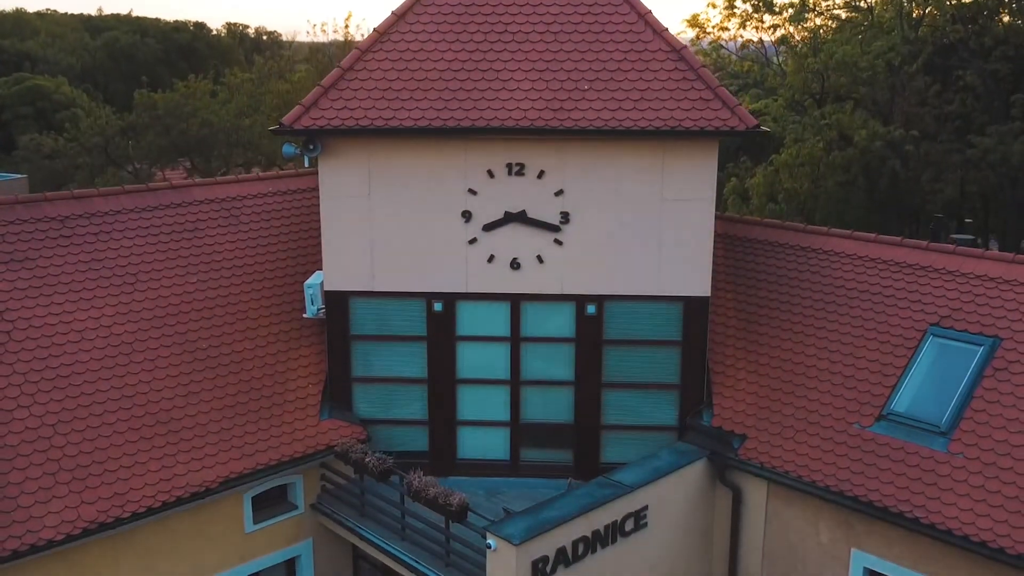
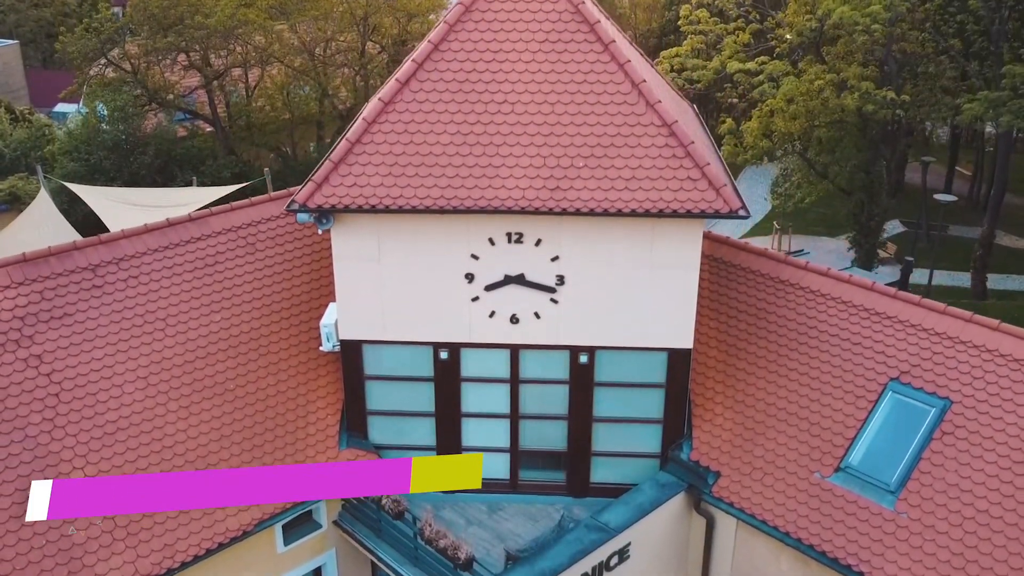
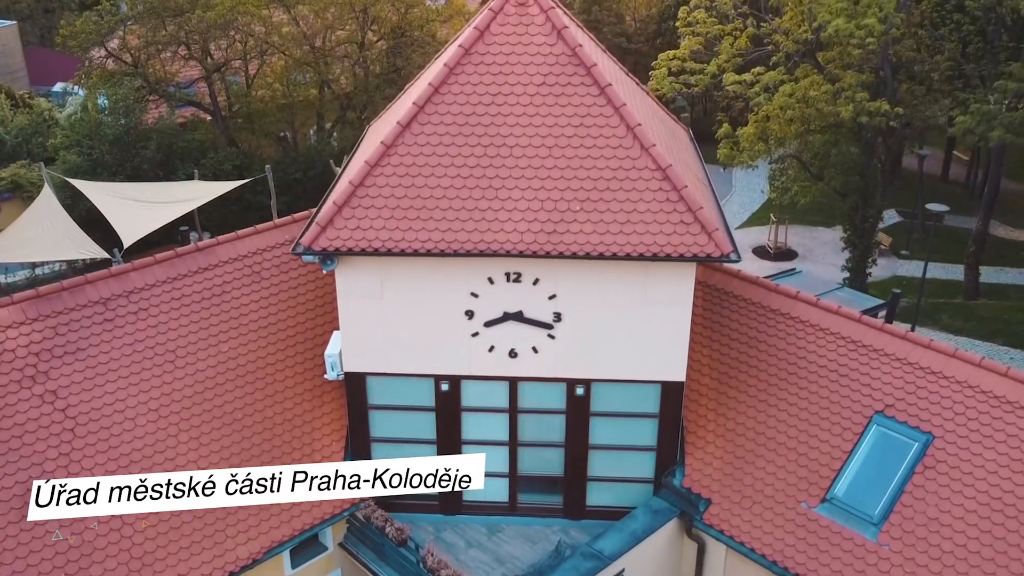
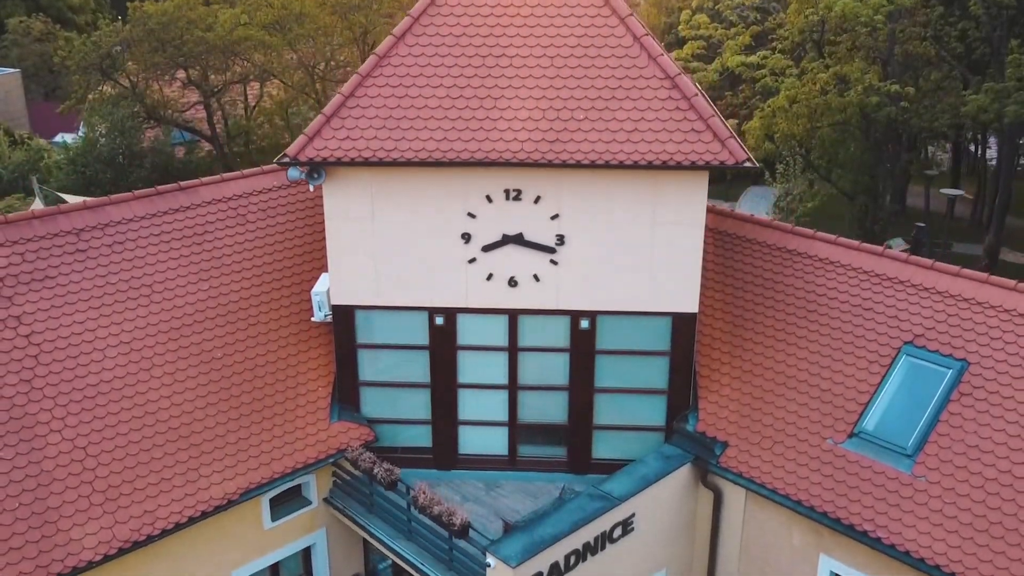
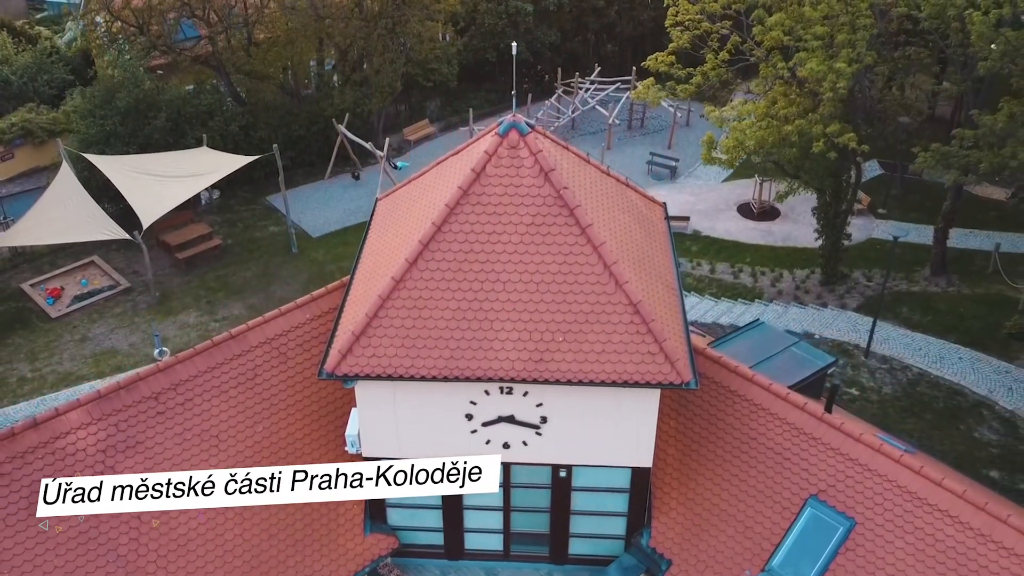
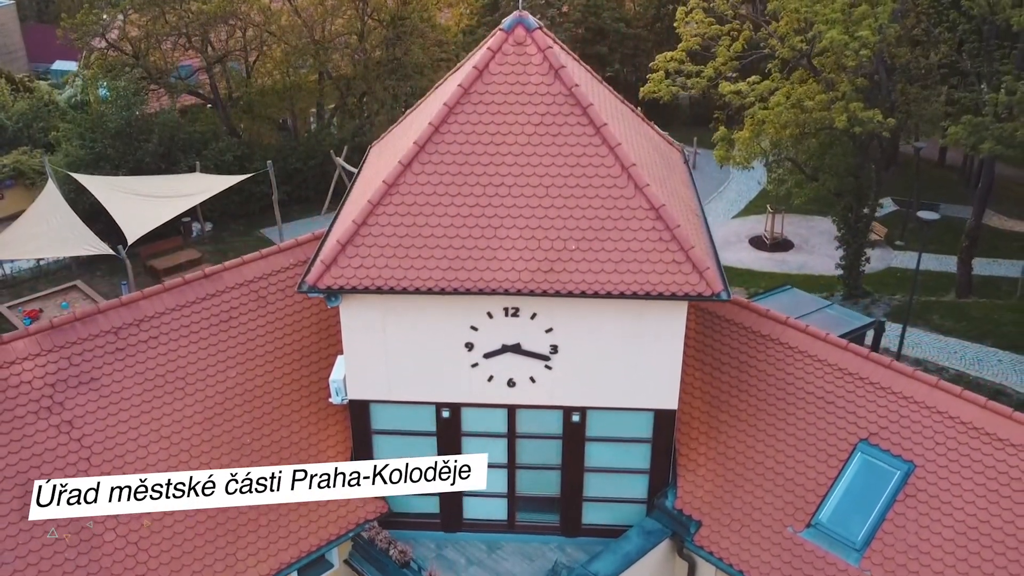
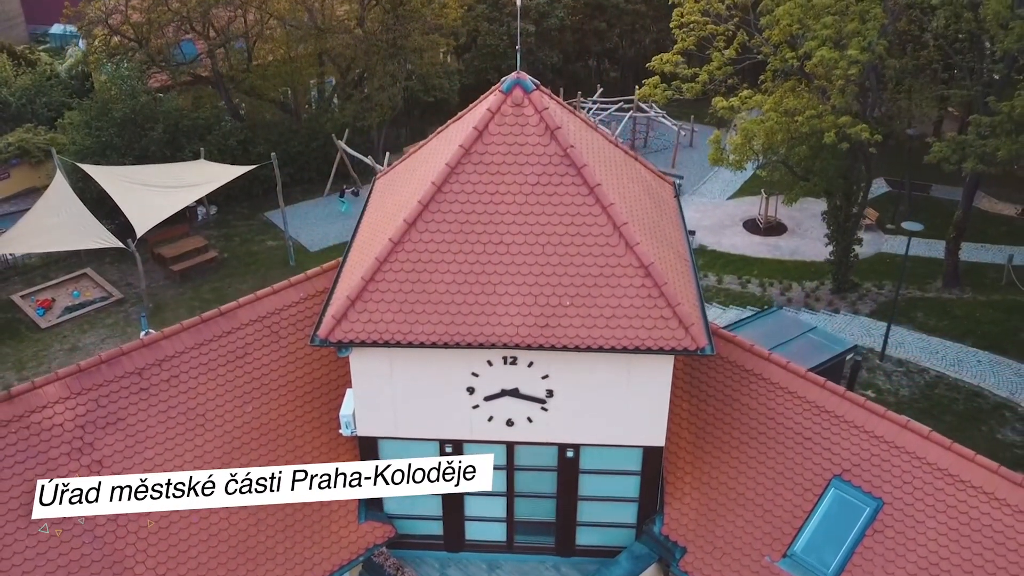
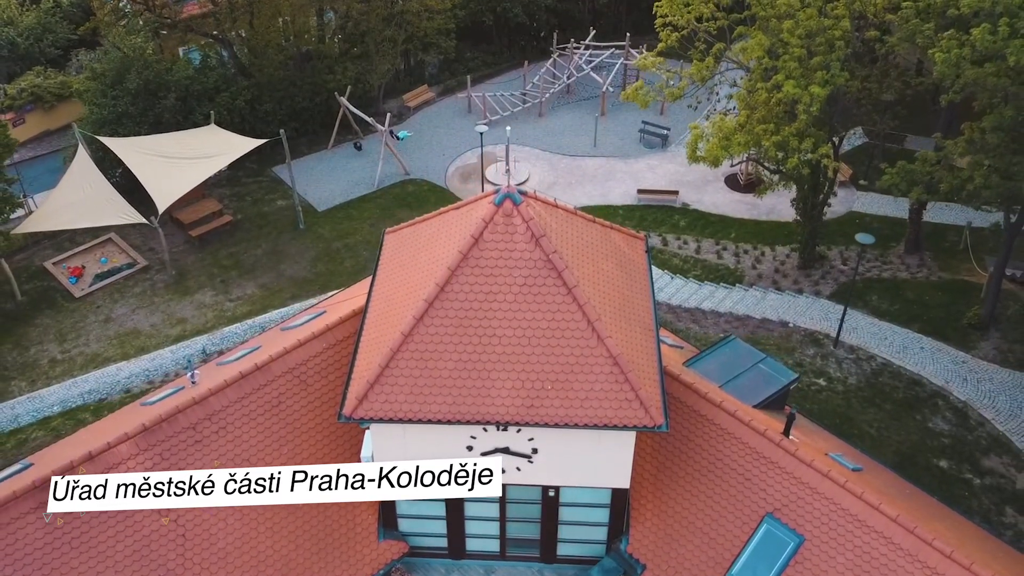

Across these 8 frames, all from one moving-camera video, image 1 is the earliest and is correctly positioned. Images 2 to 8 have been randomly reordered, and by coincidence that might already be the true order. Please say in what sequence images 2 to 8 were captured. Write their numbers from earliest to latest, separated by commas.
4, 2, 3, 6, 7, 5, 8
